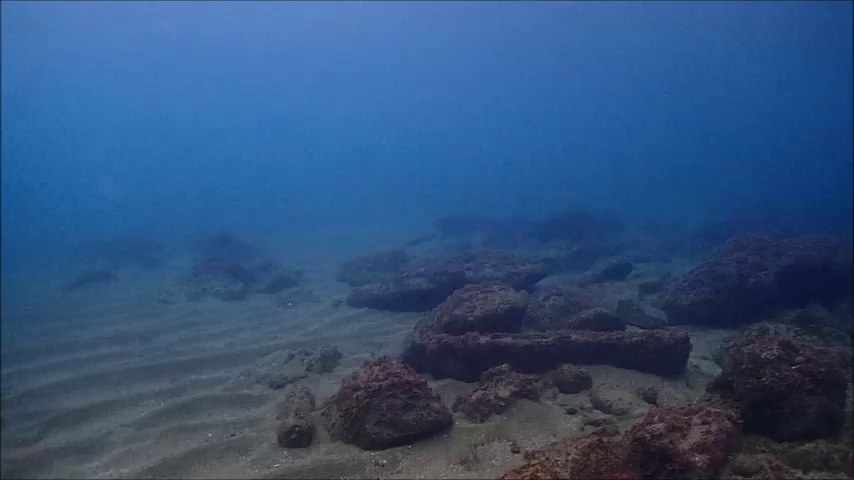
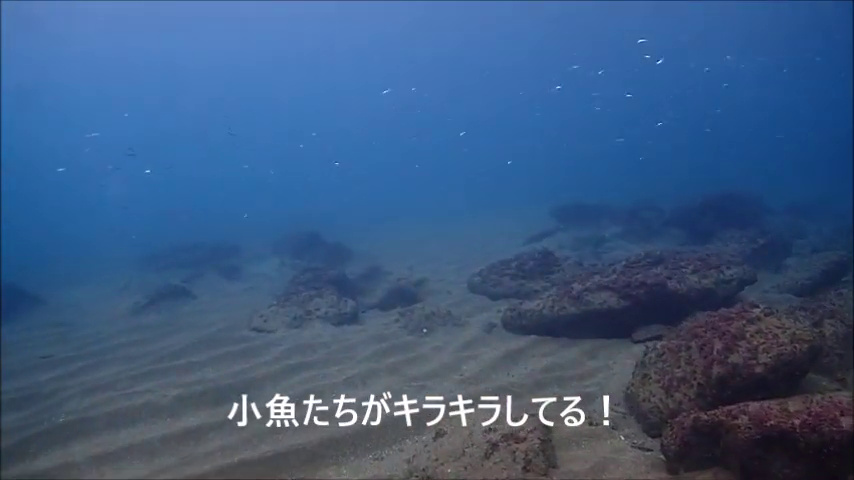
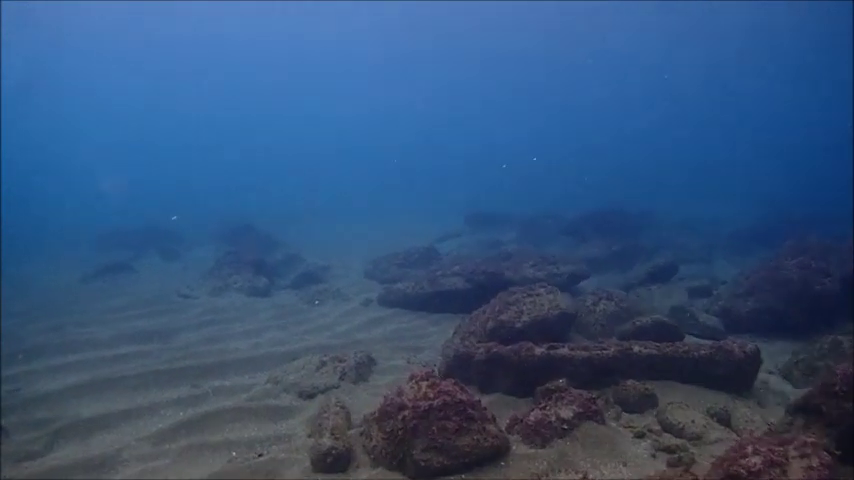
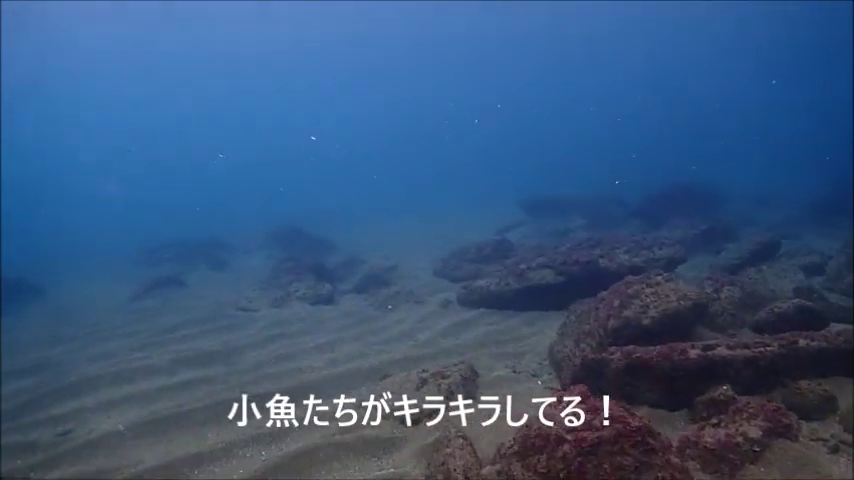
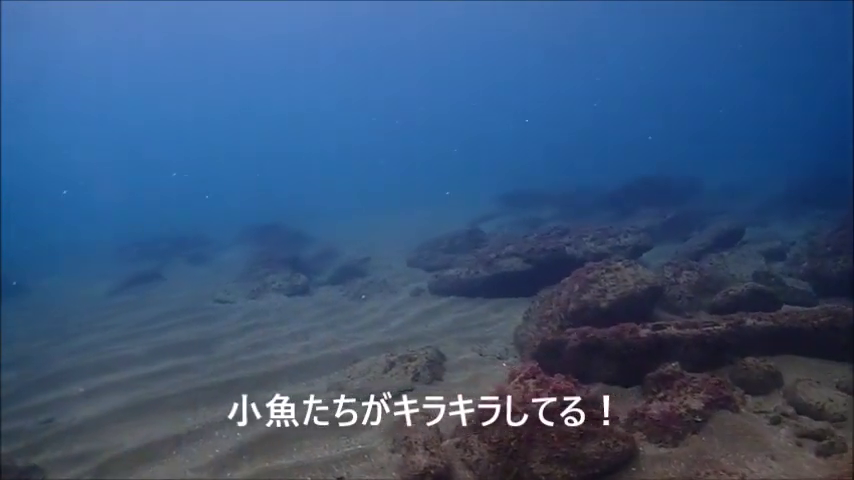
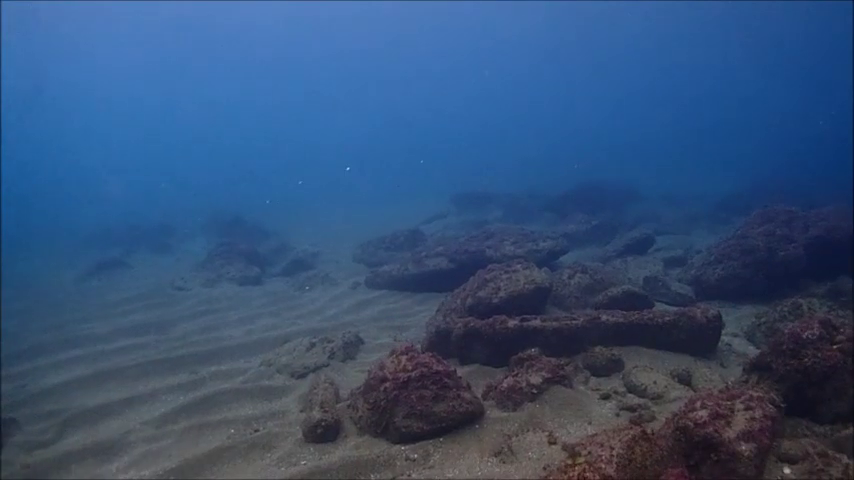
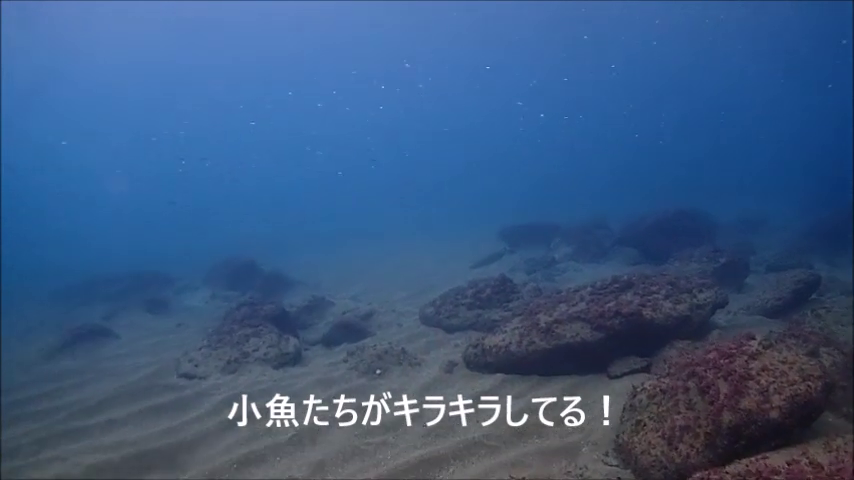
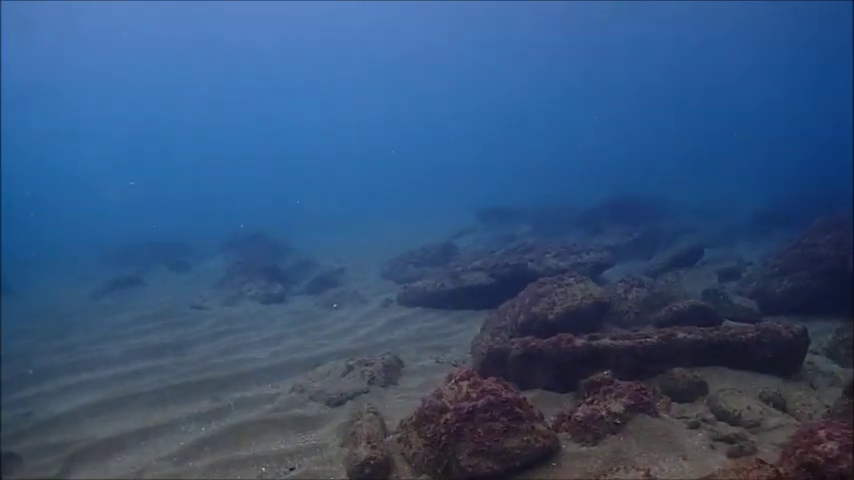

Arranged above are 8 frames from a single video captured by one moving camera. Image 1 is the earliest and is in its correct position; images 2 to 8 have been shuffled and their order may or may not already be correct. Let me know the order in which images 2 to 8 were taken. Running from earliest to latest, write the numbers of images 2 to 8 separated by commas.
6, 3, 8, 5, 4, 2, 7
